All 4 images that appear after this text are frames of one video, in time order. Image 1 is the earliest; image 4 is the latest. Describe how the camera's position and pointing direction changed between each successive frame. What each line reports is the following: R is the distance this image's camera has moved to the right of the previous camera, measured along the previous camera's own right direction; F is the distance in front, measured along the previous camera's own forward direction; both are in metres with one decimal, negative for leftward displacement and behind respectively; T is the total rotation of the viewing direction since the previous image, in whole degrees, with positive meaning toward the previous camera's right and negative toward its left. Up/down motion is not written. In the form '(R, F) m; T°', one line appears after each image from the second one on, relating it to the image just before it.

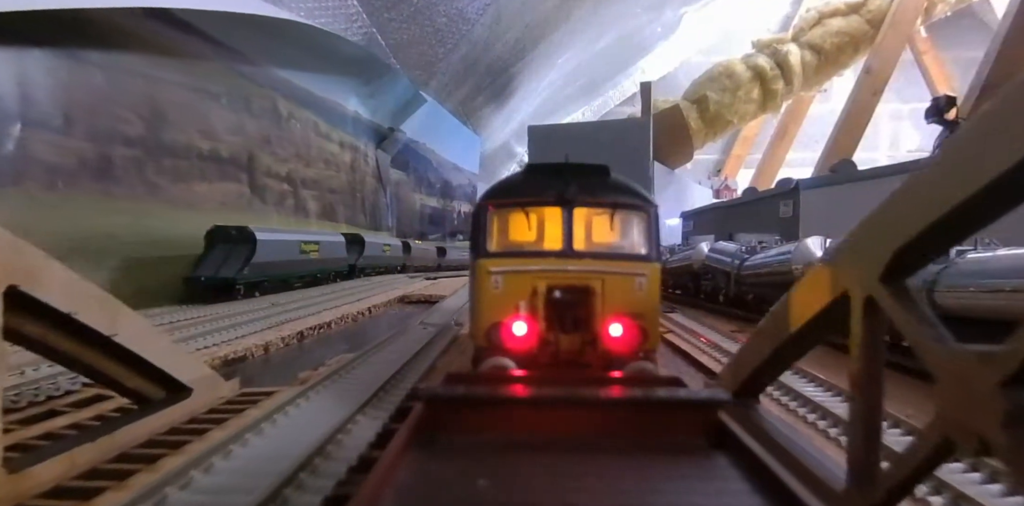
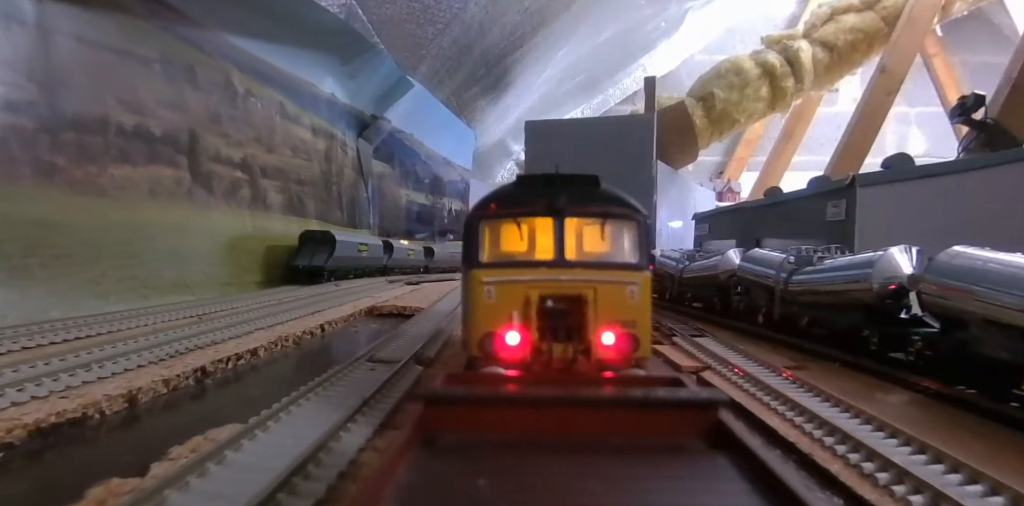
(0.0, +0.6) m; 0°
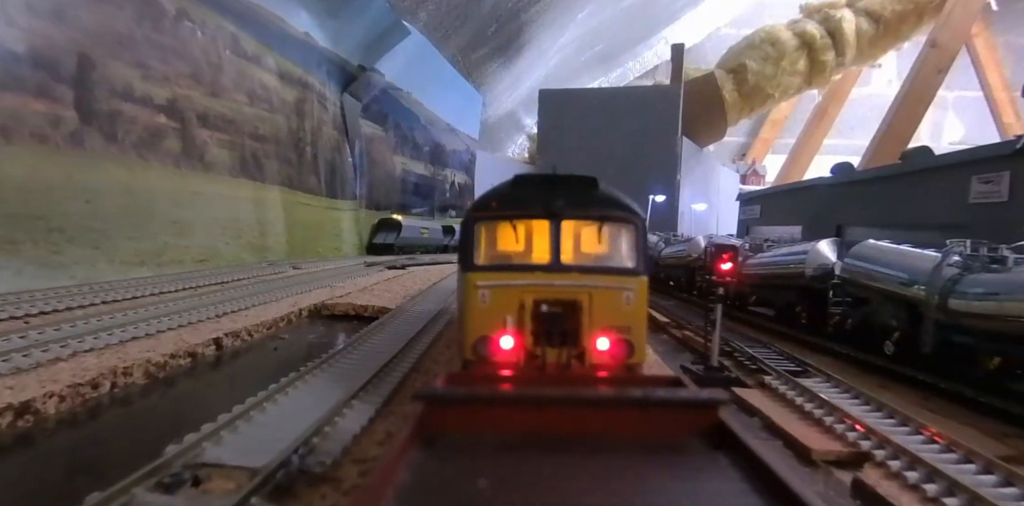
(0.0, +0.8) m; -1°
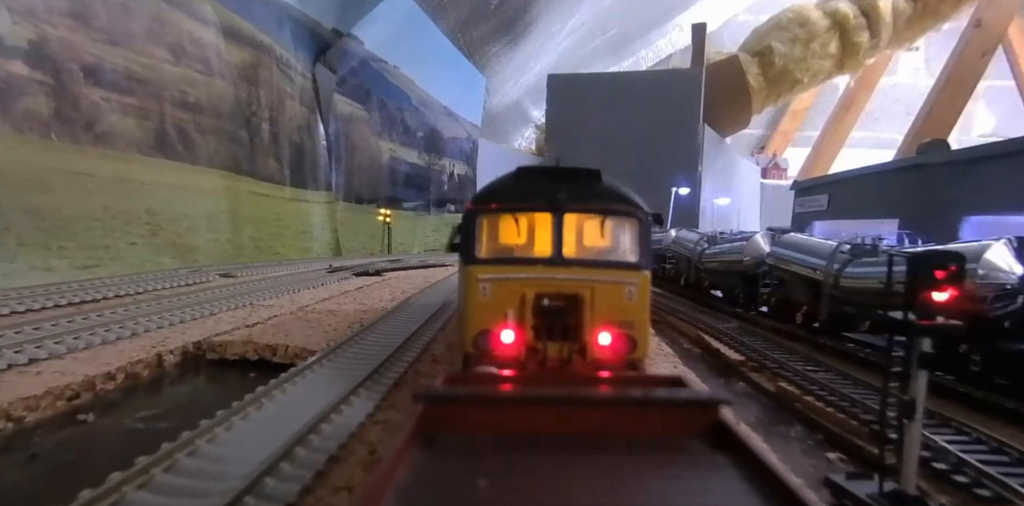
(0.0, +0.8) m; -1°
